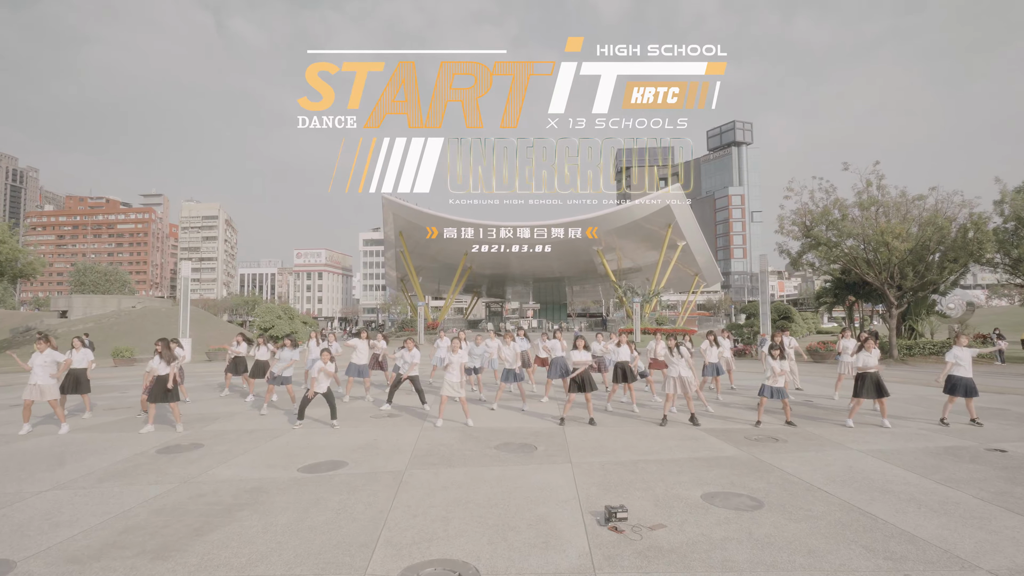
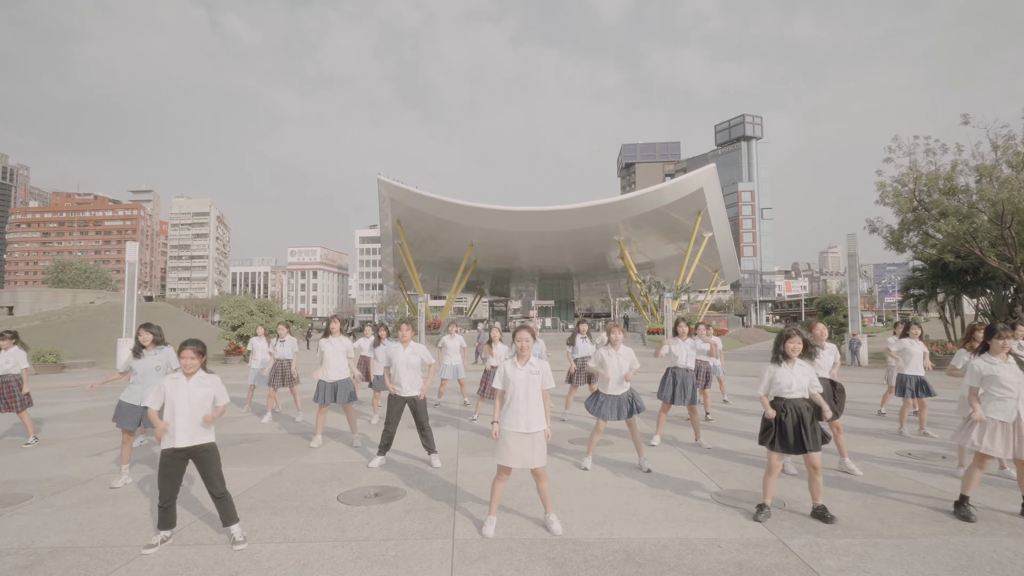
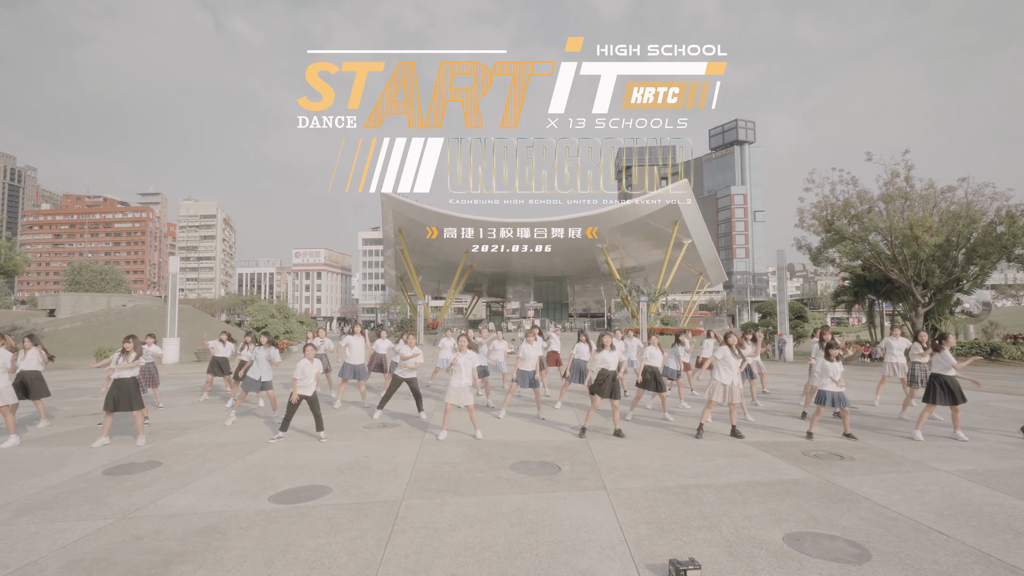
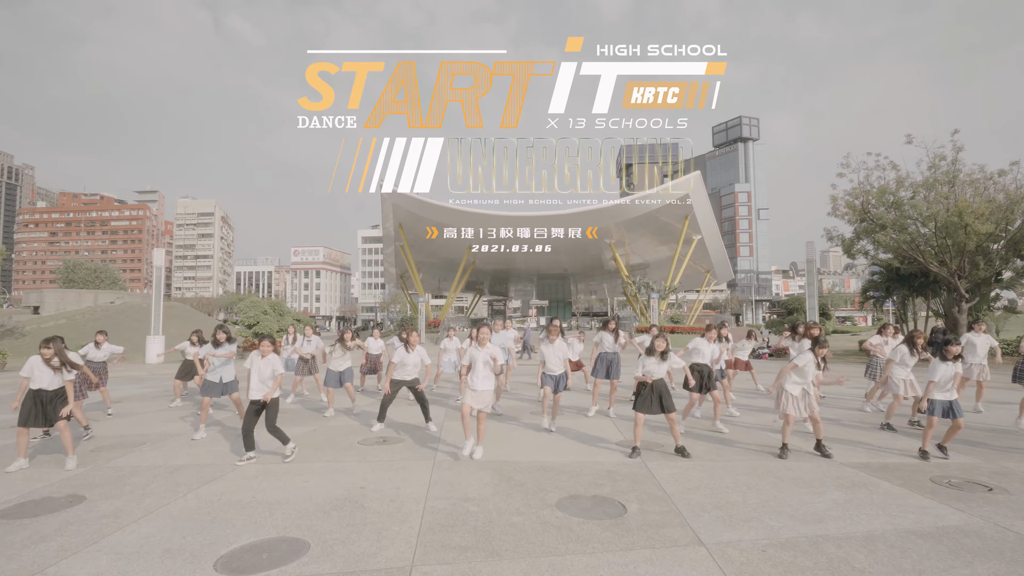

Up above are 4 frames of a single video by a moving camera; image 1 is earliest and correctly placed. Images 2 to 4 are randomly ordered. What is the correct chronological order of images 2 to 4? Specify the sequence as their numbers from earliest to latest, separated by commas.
3, 4, 2
